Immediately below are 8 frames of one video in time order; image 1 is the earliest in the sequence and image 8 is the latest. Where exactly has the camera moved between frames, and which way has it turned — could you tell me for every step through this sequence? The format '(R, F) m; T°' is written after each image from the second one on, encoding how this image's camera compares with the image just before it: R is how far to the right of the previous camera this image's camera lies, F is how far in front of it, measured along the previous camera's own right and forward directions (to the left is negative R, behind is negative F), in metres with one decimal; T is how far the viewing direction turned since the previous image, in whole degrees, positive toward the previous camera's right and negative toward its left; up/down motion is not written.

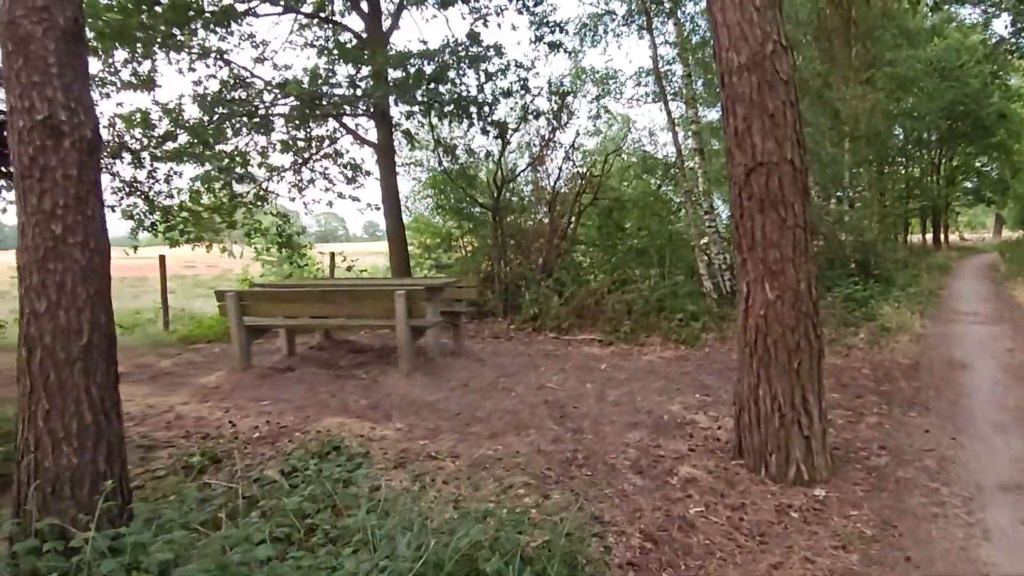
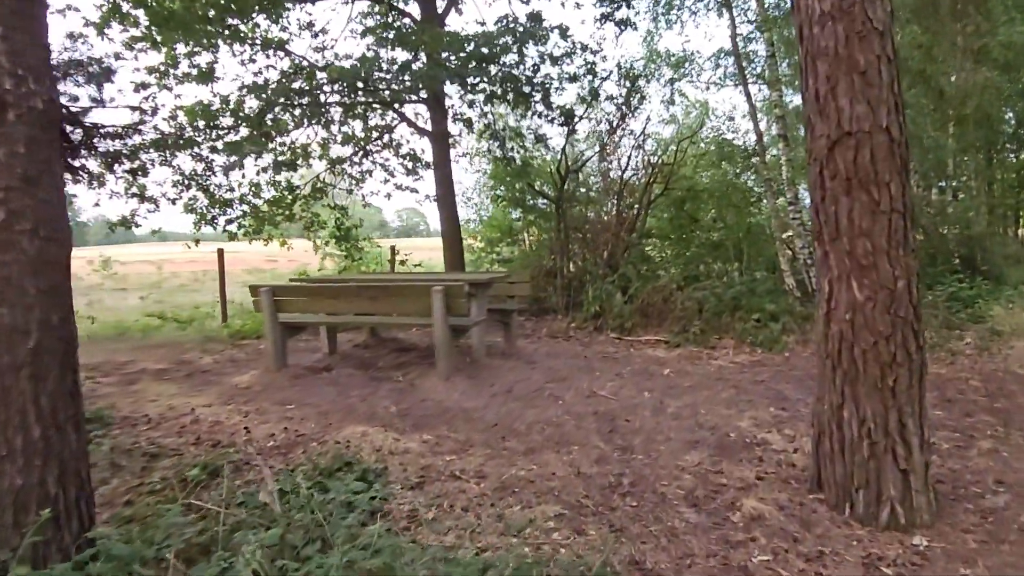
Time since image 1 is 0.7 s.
(+0.2, +0.5) m; -6°
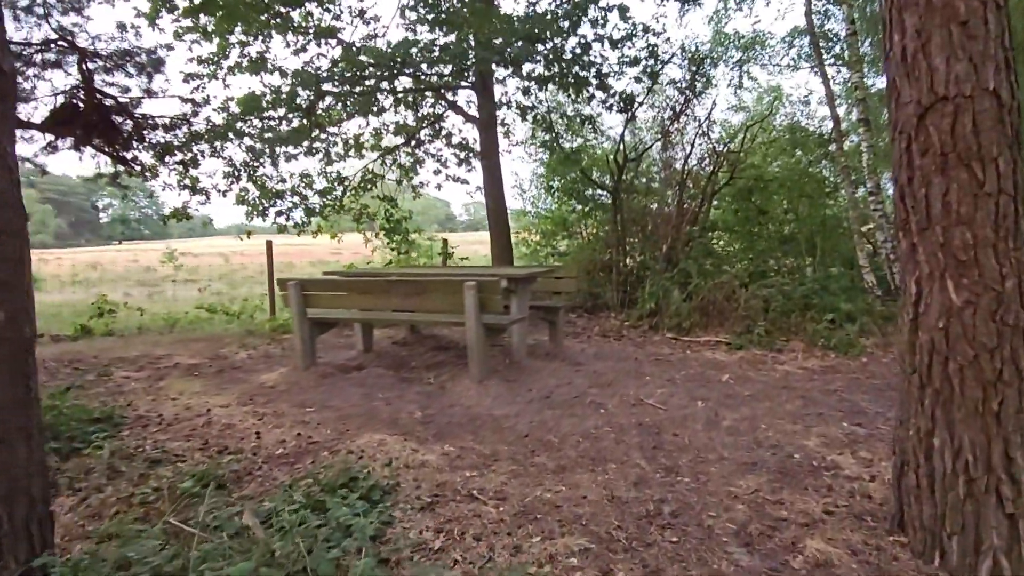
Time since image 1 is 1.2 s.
(+0.2, +0.4) m; -5°
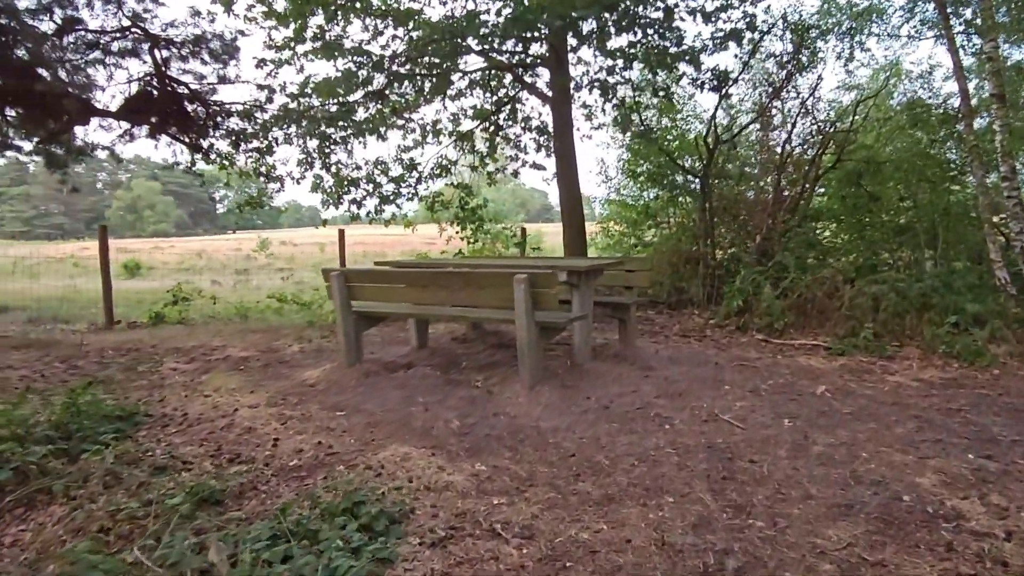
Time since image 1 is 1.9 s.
(+0.2, +0.5) m; -8°
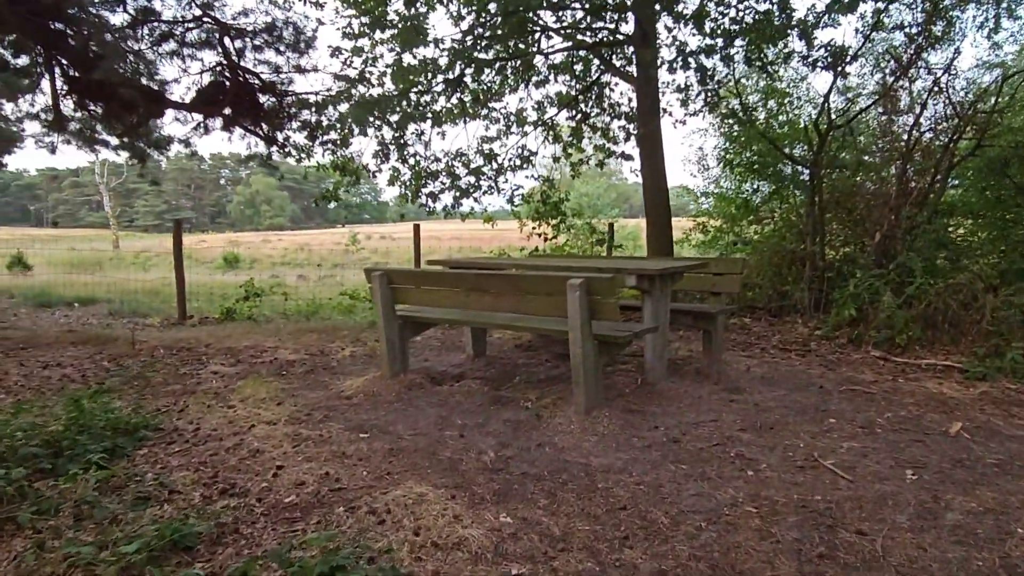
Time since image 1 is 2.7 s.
(+0.2, +0.6) m; -8°
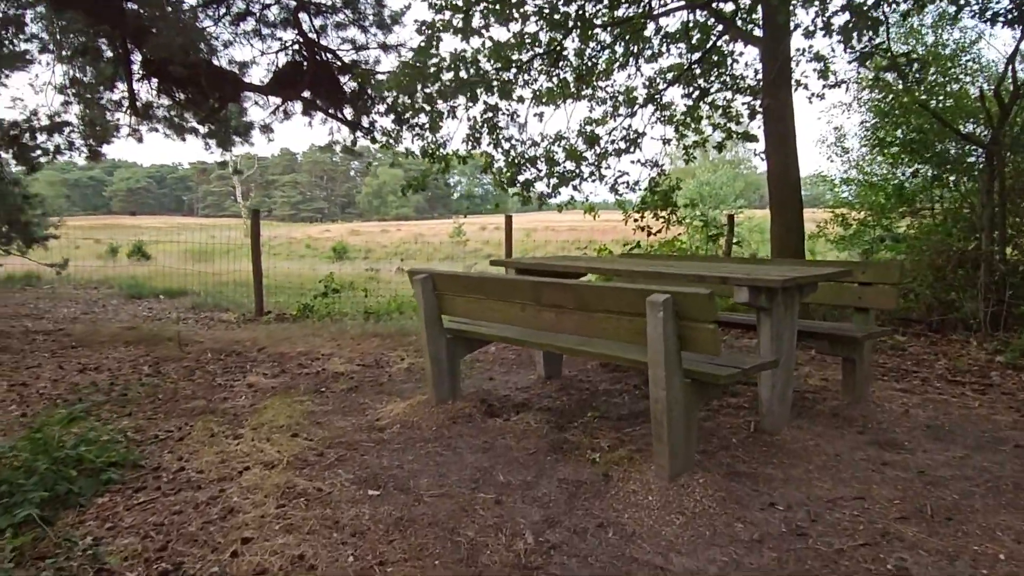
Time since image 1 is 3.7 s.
(+0.2, +0.9) m; -9°
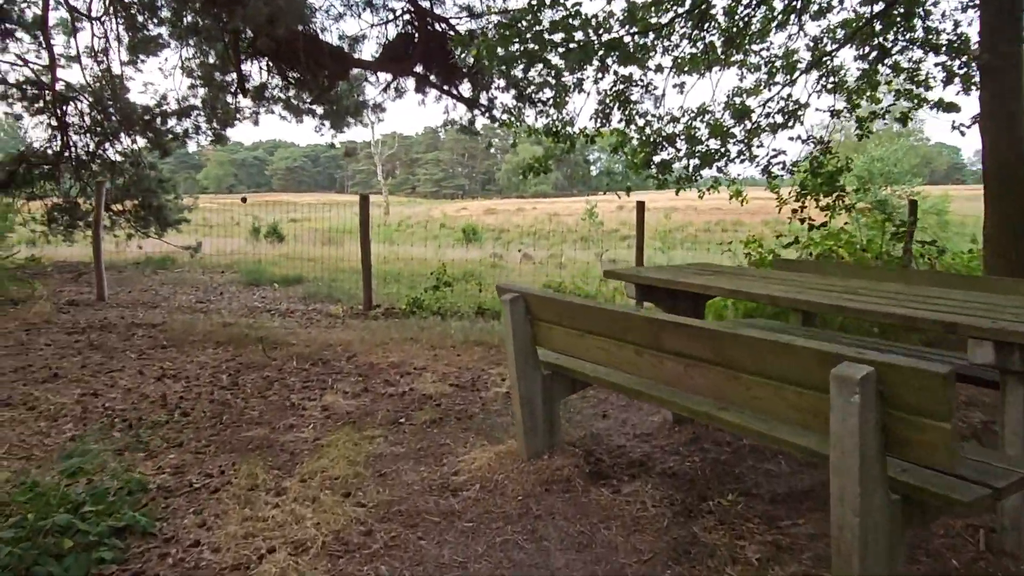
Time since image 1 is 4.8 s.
(+0.1, +0.8) m; -11°
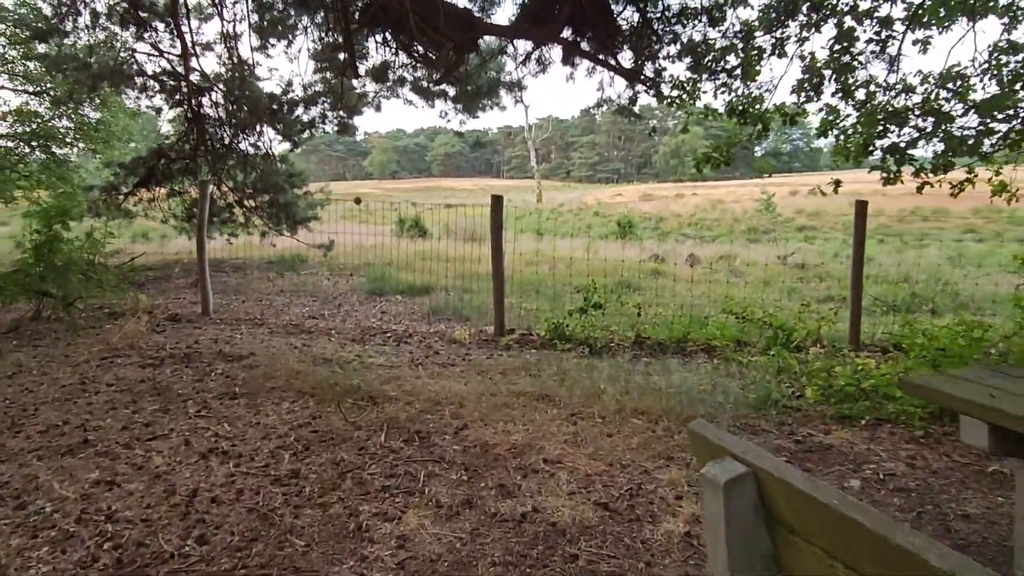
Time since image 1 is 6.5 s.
(-0.1, +1.4) m; -12°
